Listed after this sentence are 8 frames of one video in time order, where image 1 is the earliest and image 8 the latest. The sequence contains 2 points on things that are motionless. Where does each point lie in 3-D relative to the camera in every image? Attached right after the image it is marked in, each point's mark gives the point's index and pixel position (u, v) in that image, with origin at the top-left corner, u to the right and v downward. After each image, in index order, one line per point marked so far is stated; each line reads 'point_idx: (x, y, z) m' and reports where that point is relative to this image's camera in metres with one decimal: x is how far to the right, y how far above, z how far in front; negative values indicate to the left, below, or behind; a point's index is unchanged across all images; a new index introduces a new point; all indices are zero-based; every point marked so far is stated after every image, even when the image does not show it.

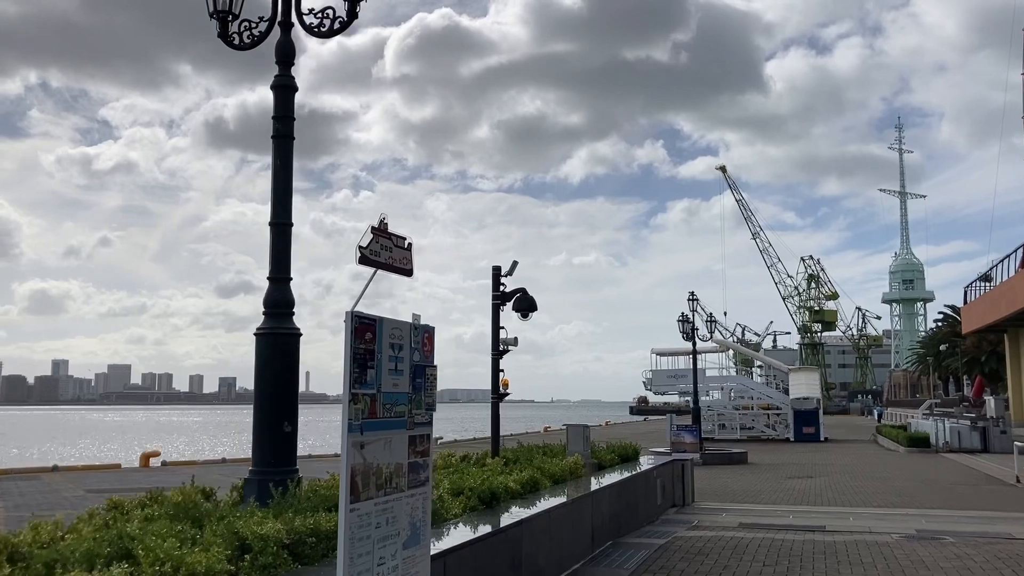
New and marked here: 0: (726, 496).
0: (+4.3, -4.2, +19.2) m
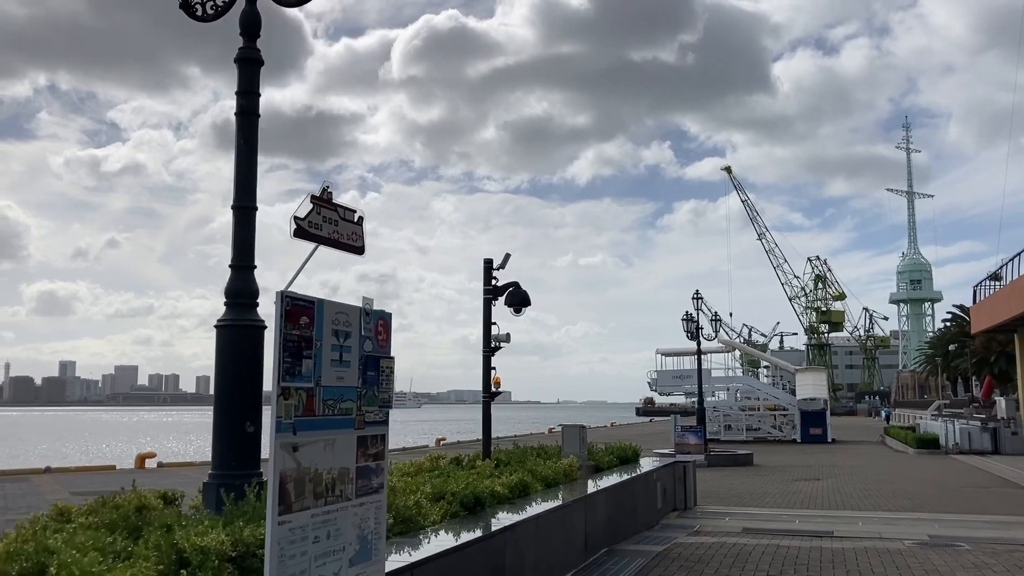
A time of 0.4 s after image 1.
0: (+4.3, -4.1, +18.5) m
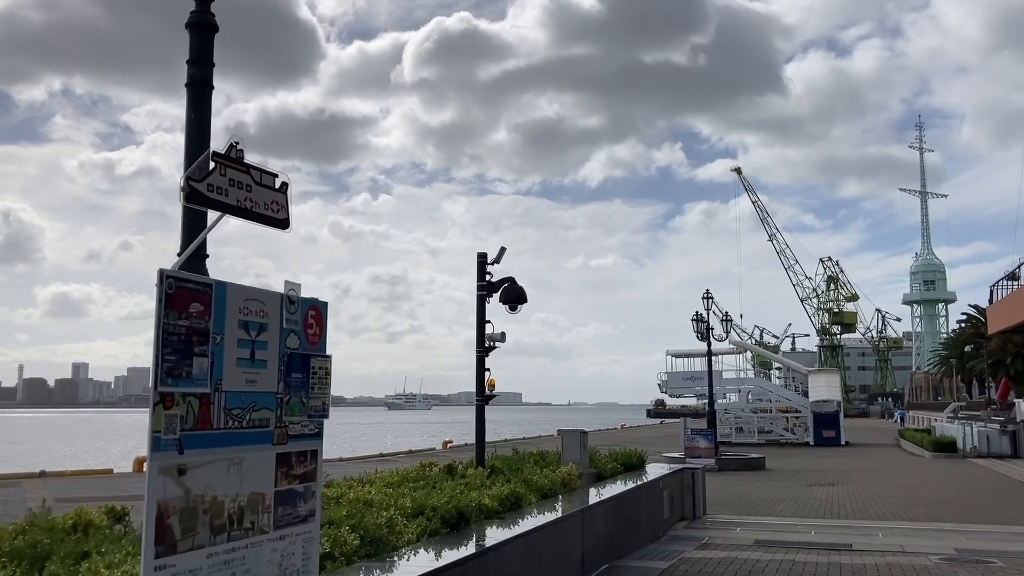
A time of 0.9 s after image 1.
0: (+4.3, -4.0, +17.7) m
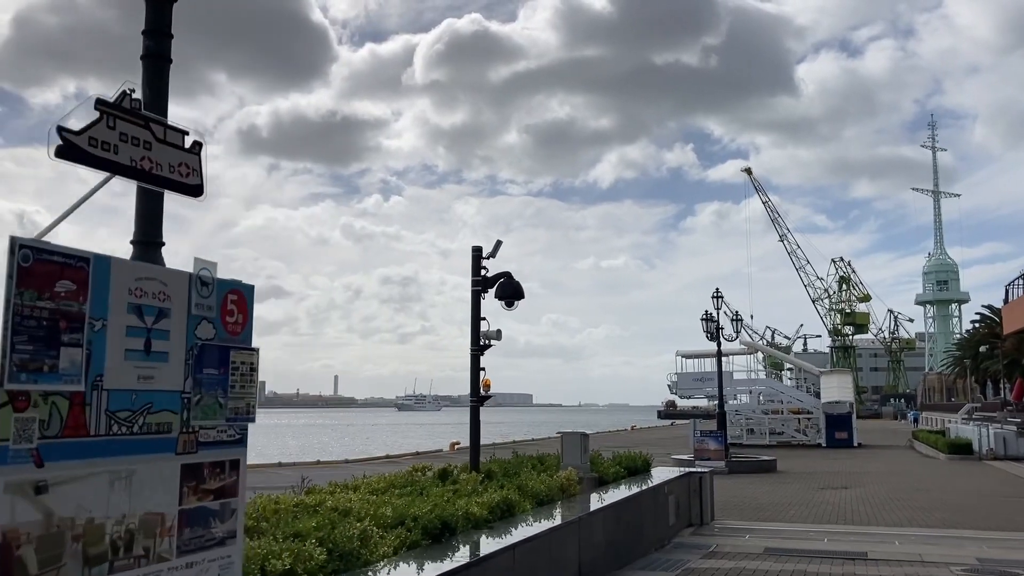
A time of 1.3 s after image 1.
0: (+4.3, -4.0, +17.1) m
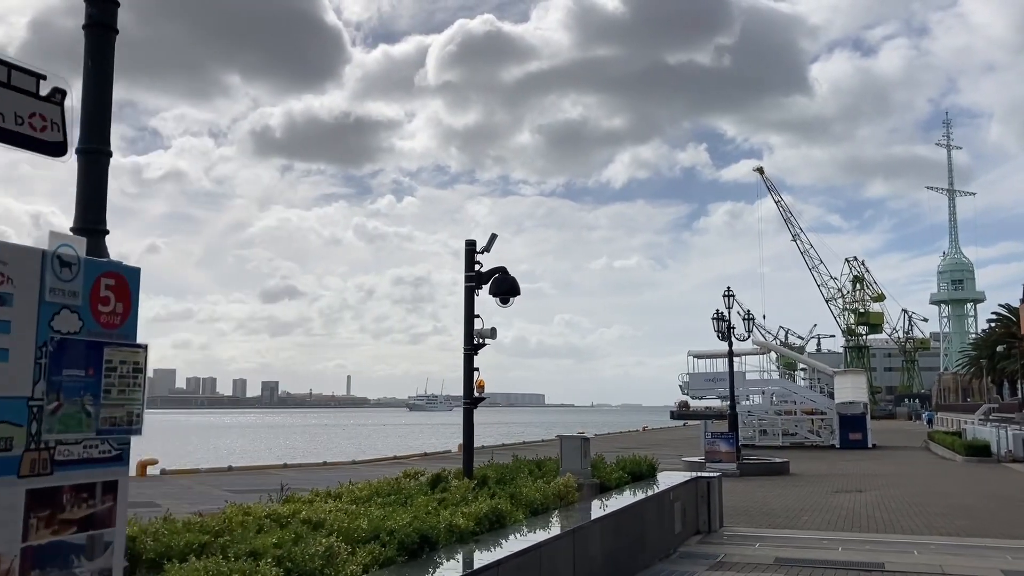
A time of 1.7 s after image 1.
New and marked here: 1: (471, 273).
0: (+4.4, -3.9, +16.4) m
1: (-0.5, +0.2, +10.6) m
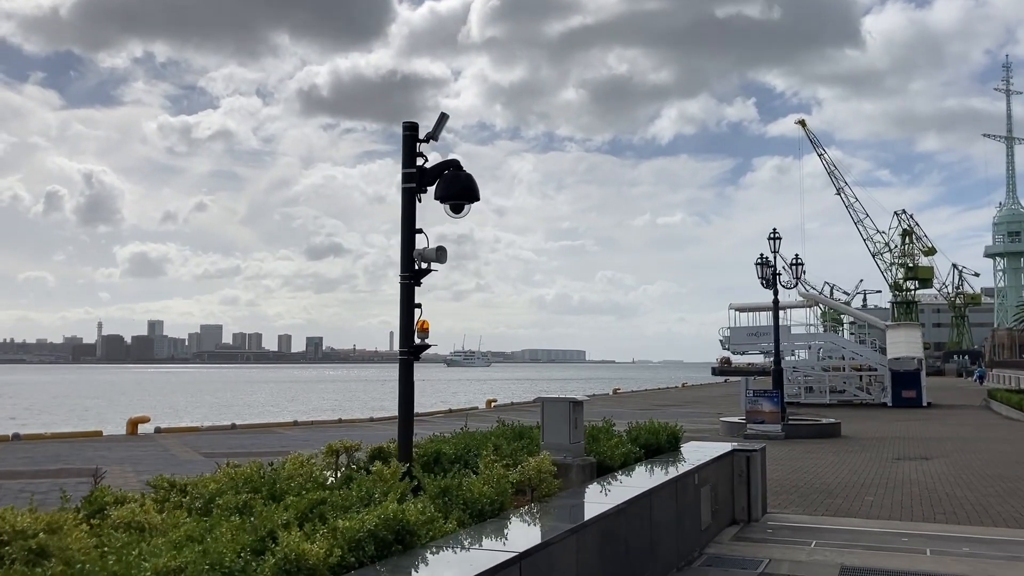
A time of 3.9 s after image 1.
0: (+4.3, -2.9, +13.3) m
1: (-0.8, +0.9, +7.5) m
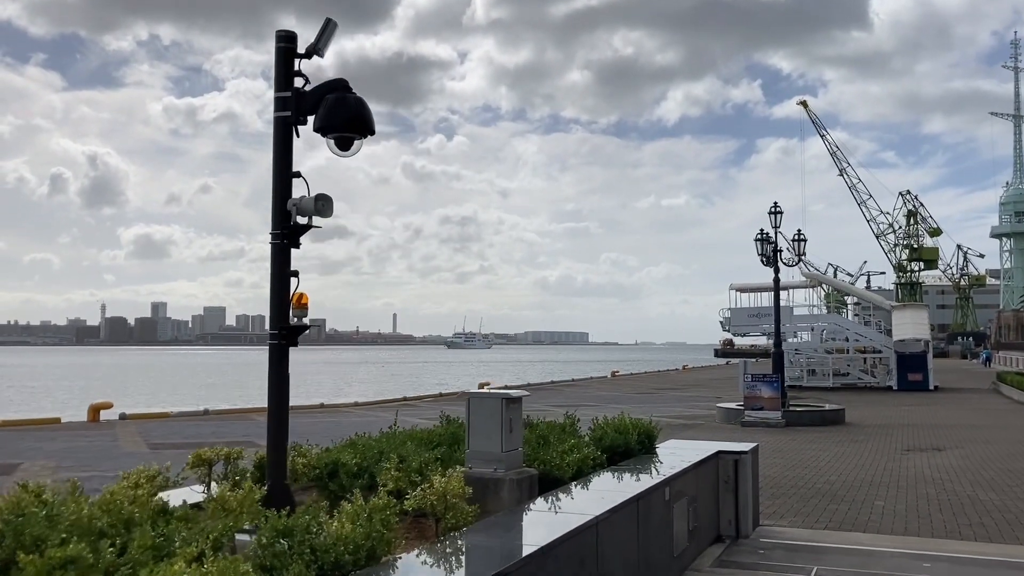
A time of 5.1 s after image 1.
0: (+3.7, -2.5, +11.5) m
1: (-1.4, +1.2, +5.7) m
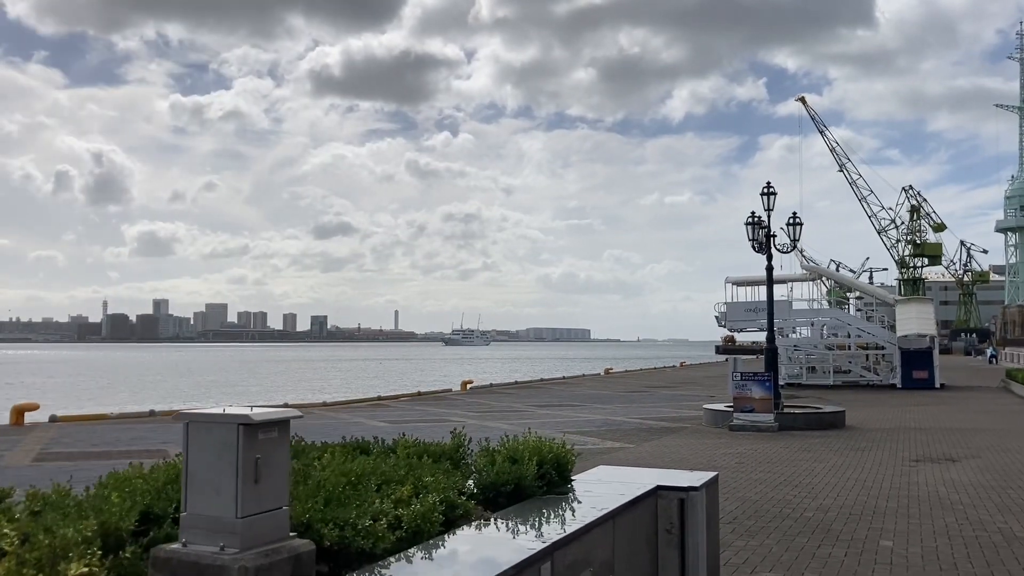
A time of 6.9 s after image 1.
0: (+2.8, -2.3, +8.9) m
1: (-2.3, +1.4, +3.1) m
